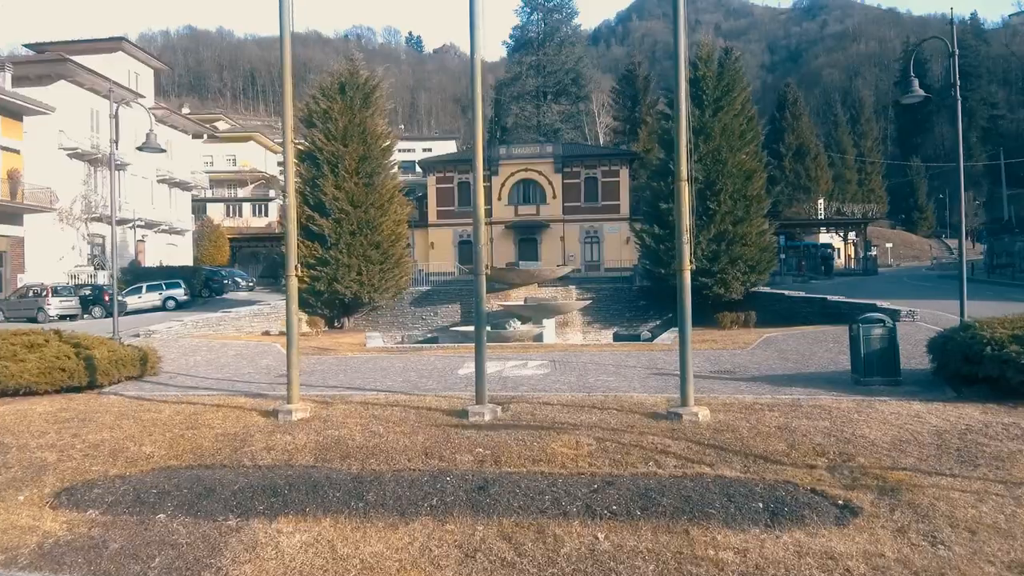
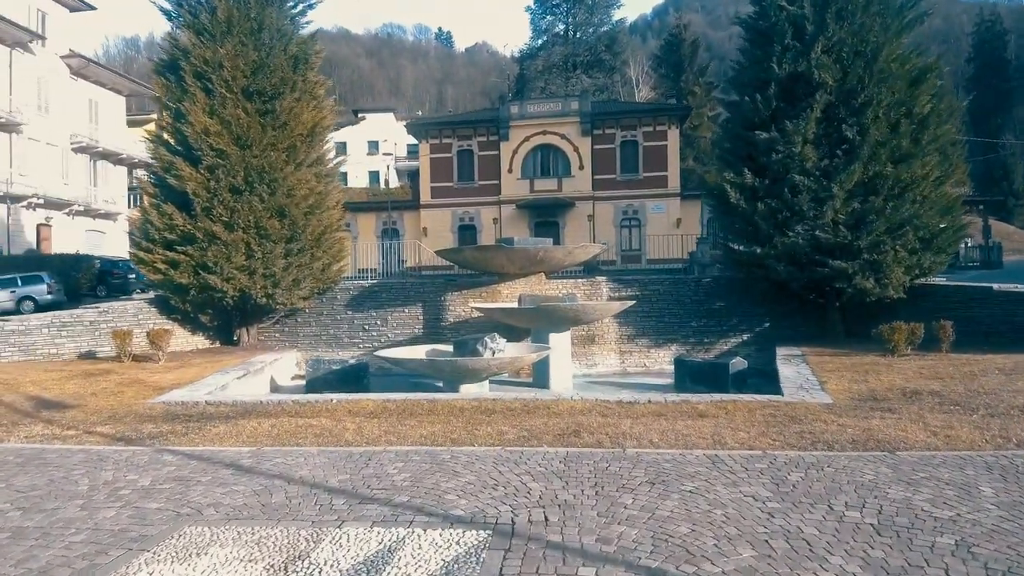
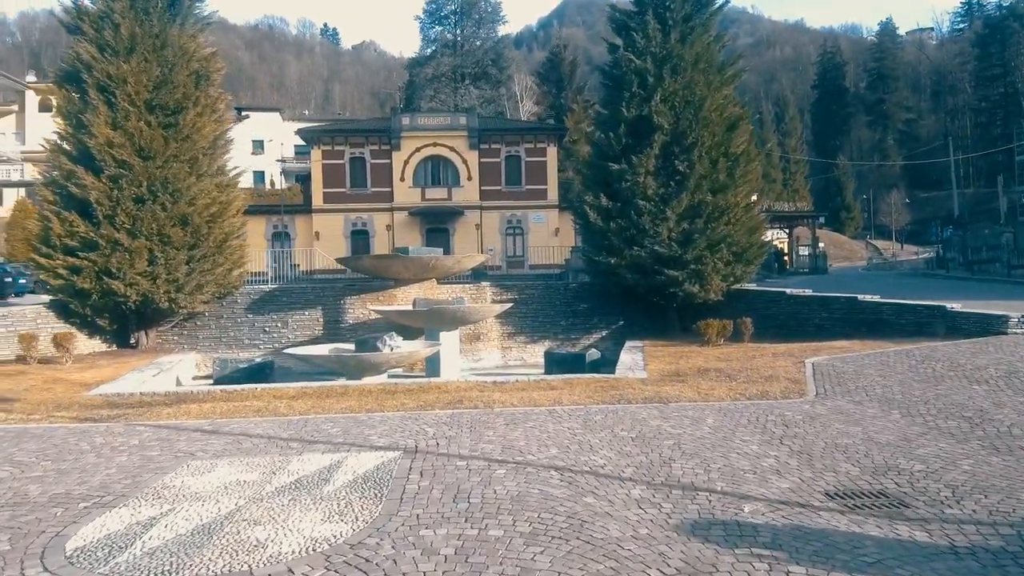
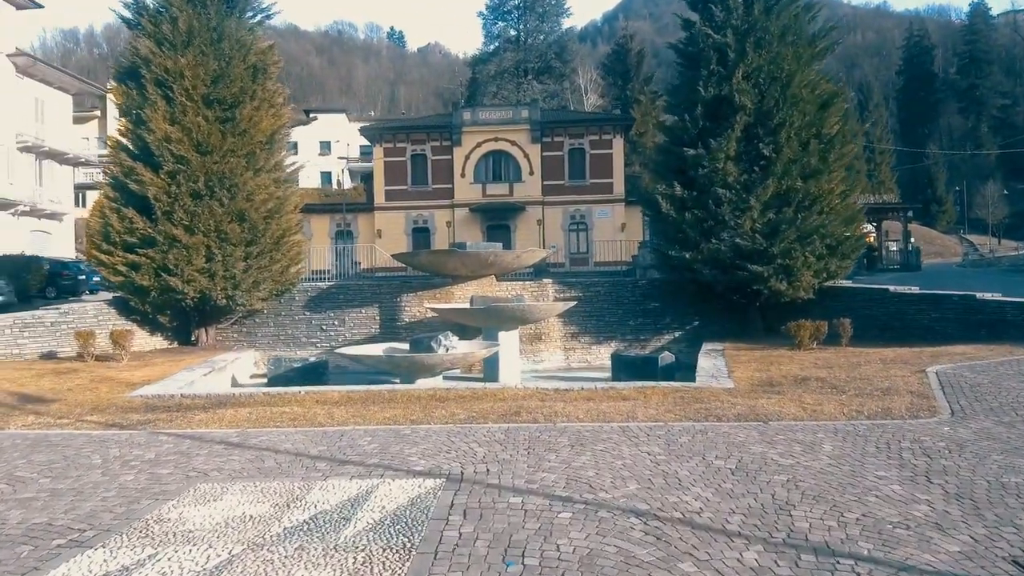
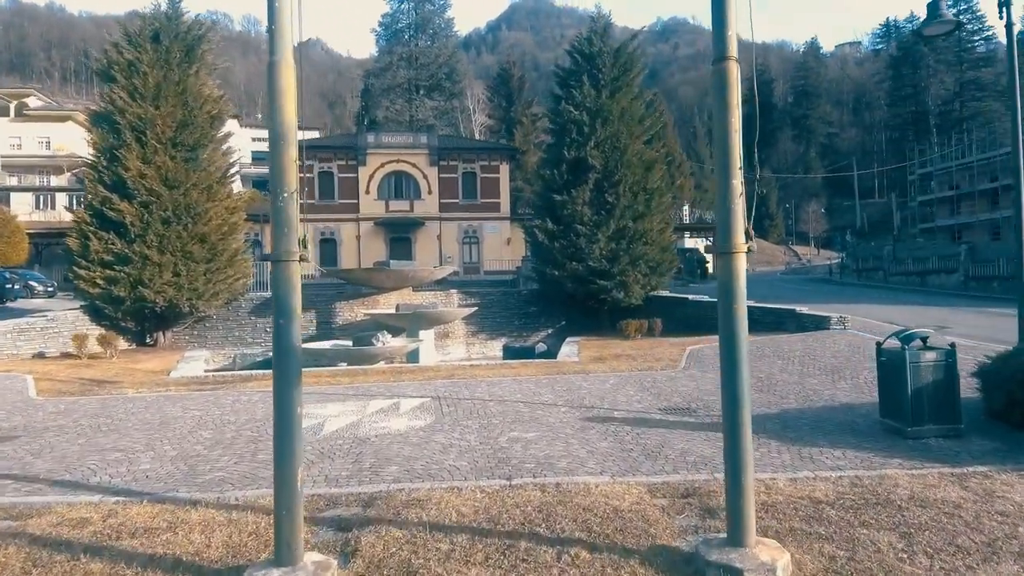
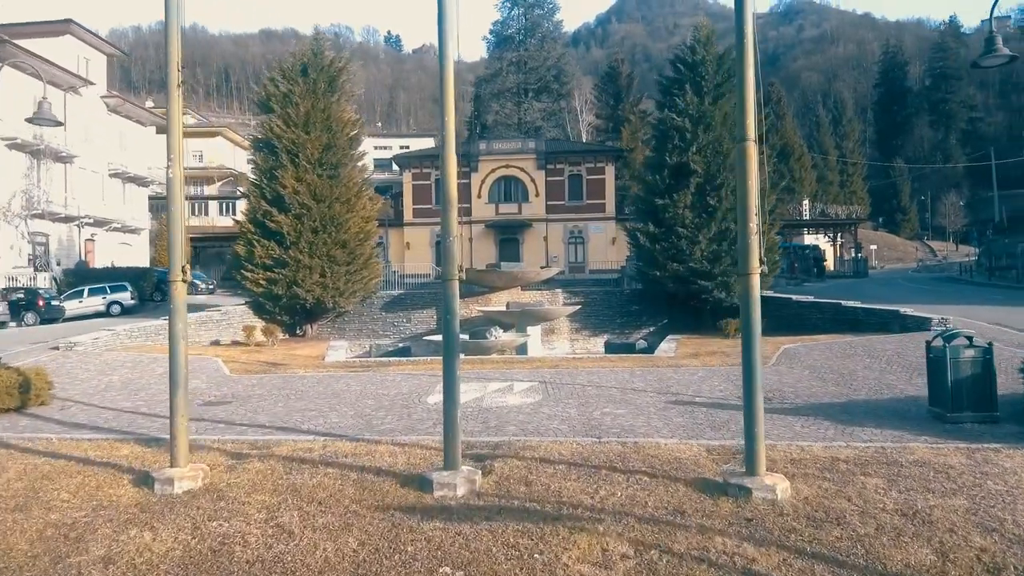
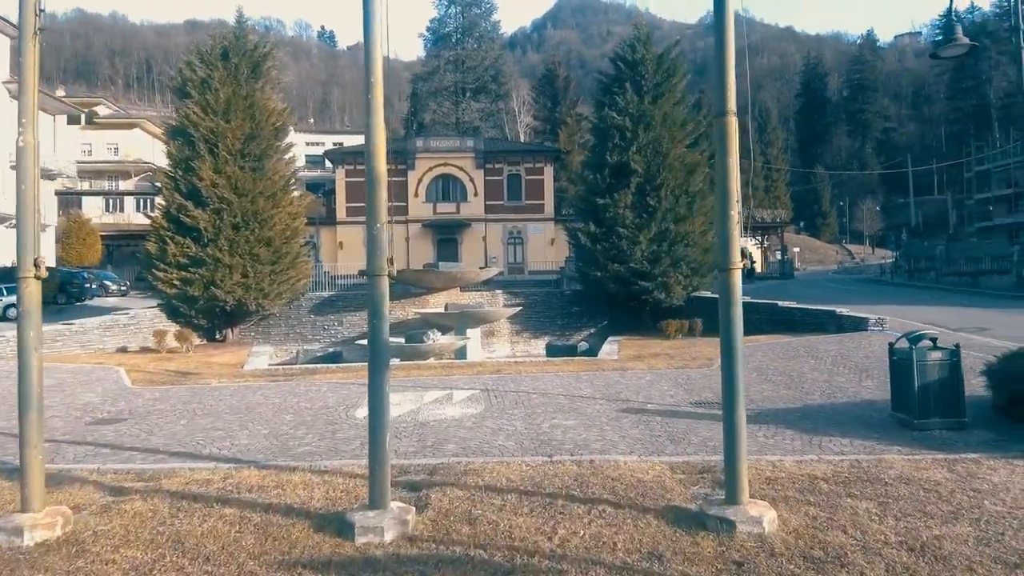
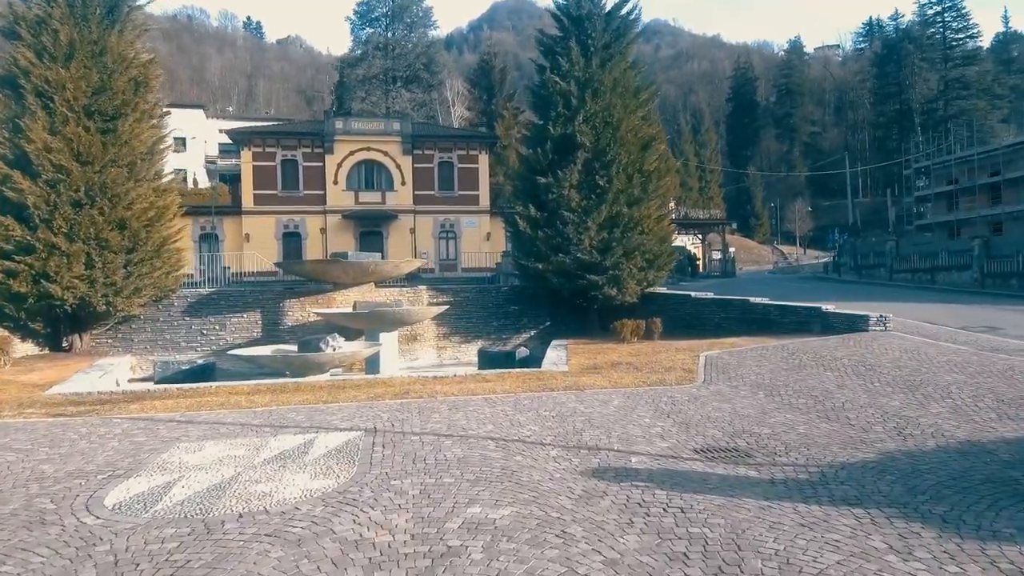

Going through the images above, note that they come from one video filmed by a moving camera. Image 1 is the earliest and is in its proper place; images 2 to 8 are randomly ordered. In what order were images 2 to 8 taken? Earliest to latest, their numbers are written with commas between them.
6, 7, 5, 8, 3, 4, 2
